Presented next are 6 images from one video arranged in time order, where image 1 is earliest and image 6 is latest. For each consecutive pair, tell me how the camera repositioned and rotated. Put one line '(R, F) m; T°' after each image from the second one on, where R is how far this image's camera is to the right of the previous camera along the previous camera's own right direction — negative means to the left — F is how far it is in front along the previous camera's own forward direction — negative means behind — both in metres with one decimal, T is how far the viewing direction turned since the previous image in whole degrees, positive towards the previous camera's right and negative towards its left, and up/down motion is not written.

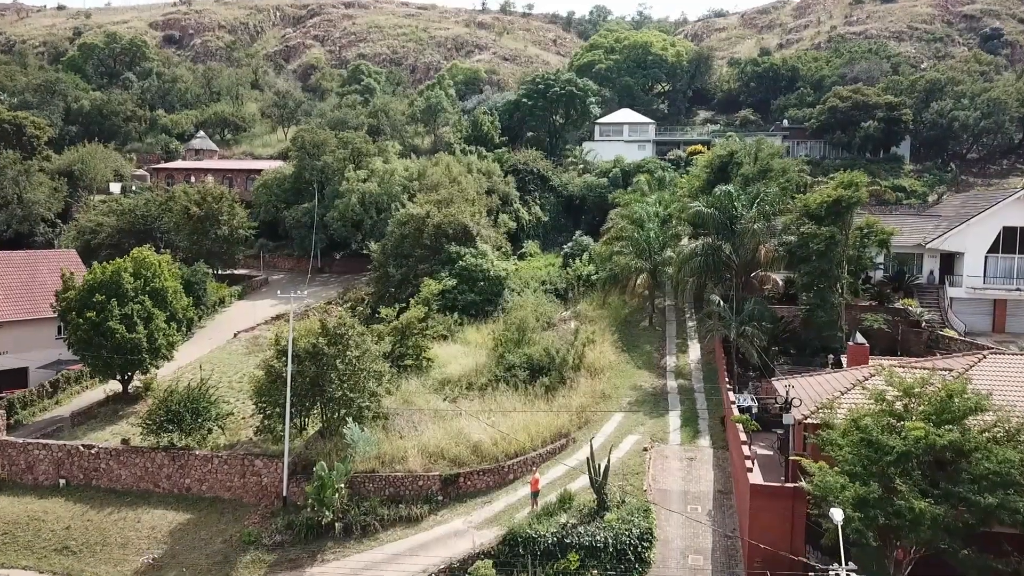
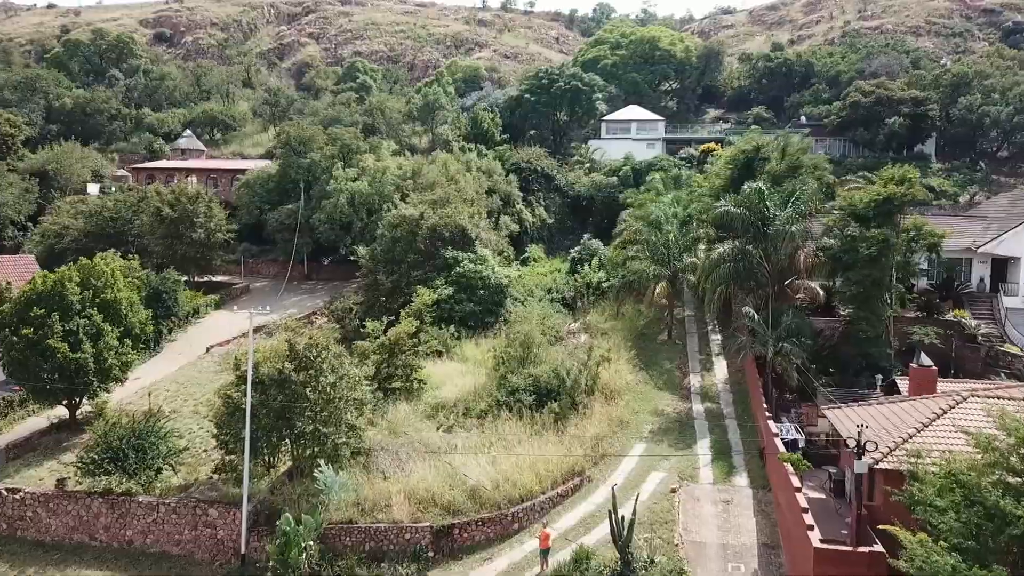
(-0.1, +2.5) m; 0°
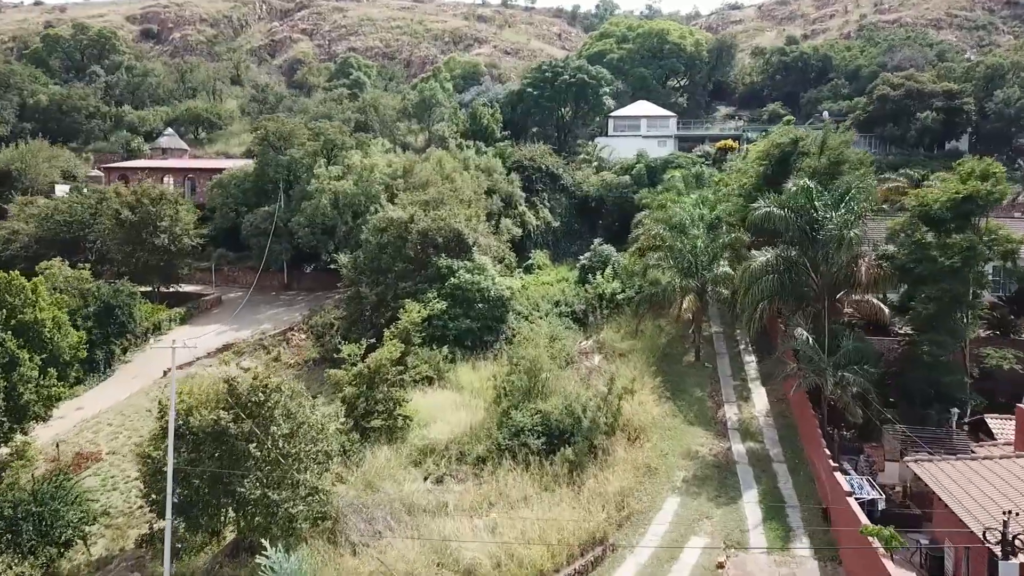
(-0.1, +3.0) m; 0°
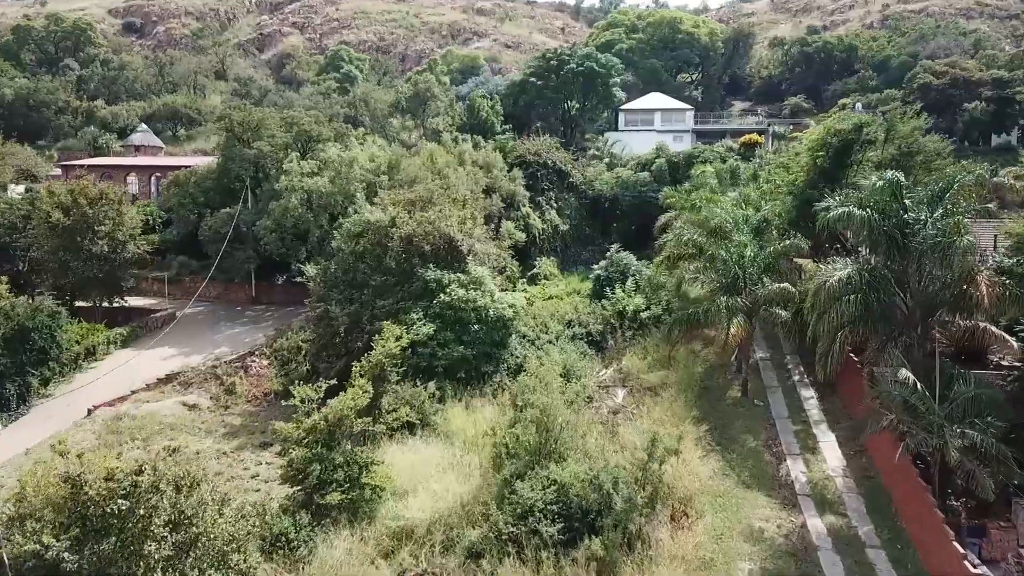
(0.0, +3.7) m; 0°
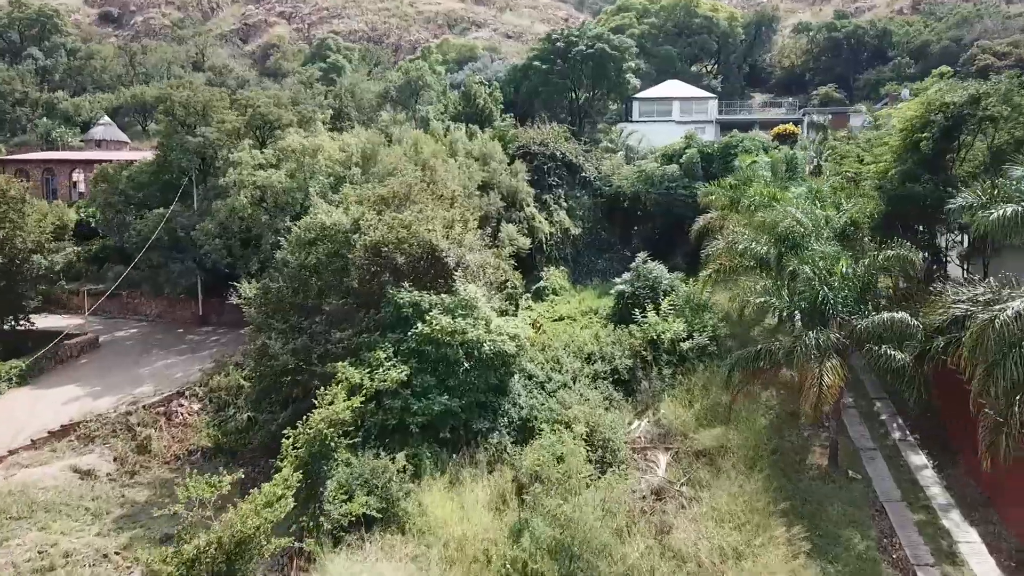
(0.0, +4.3) m; 0°
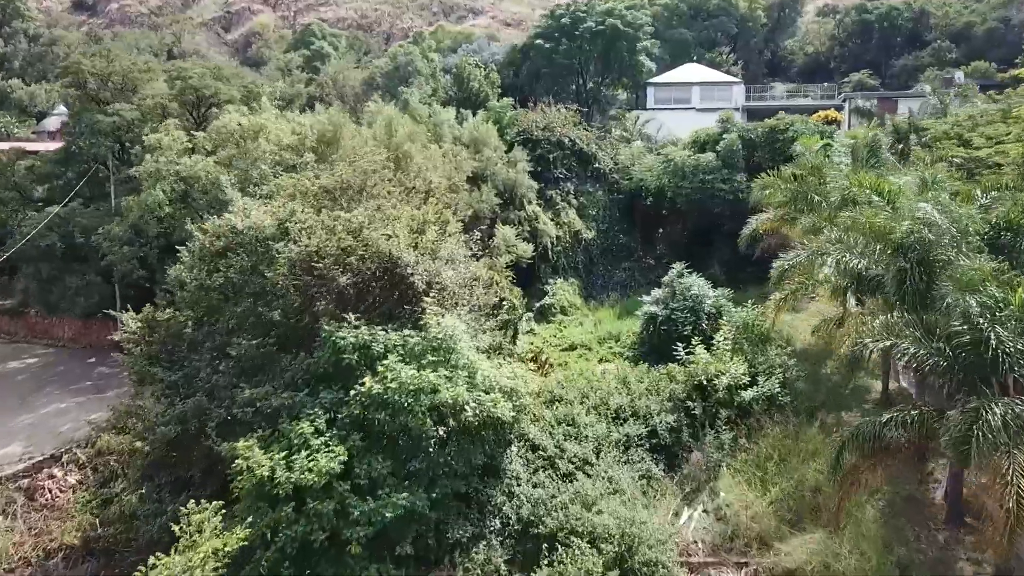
(0.0, +4.0) m; 0°
